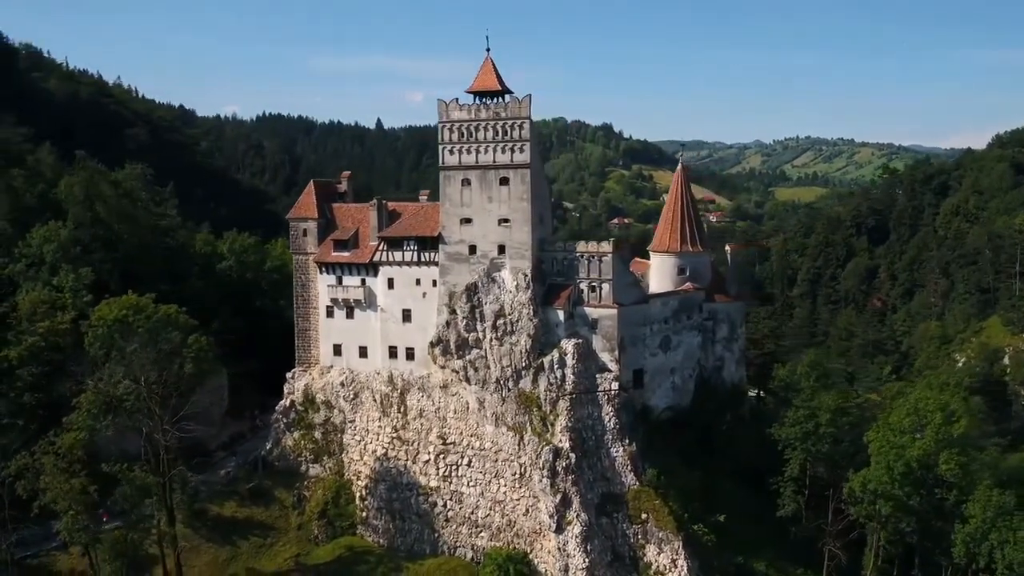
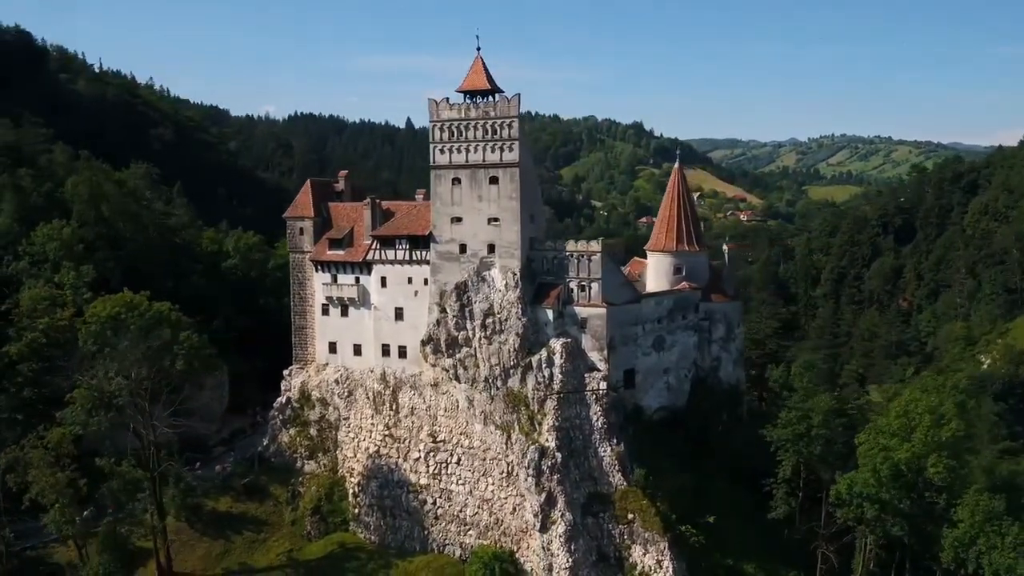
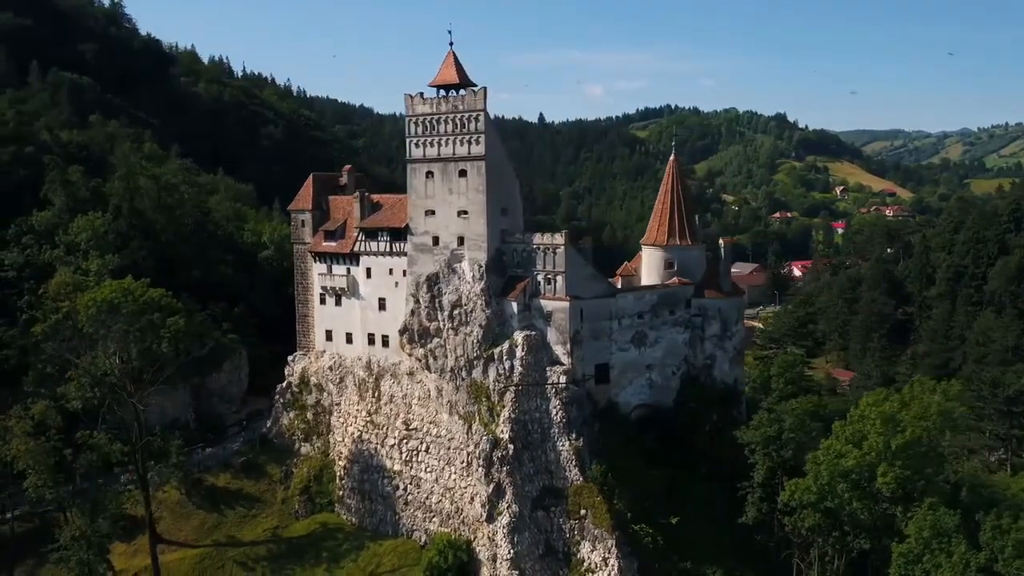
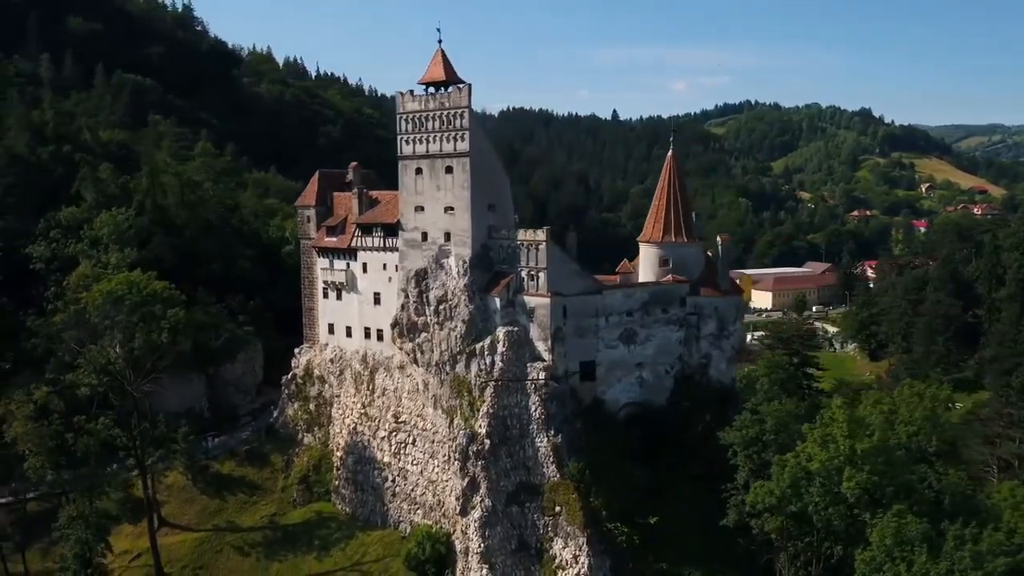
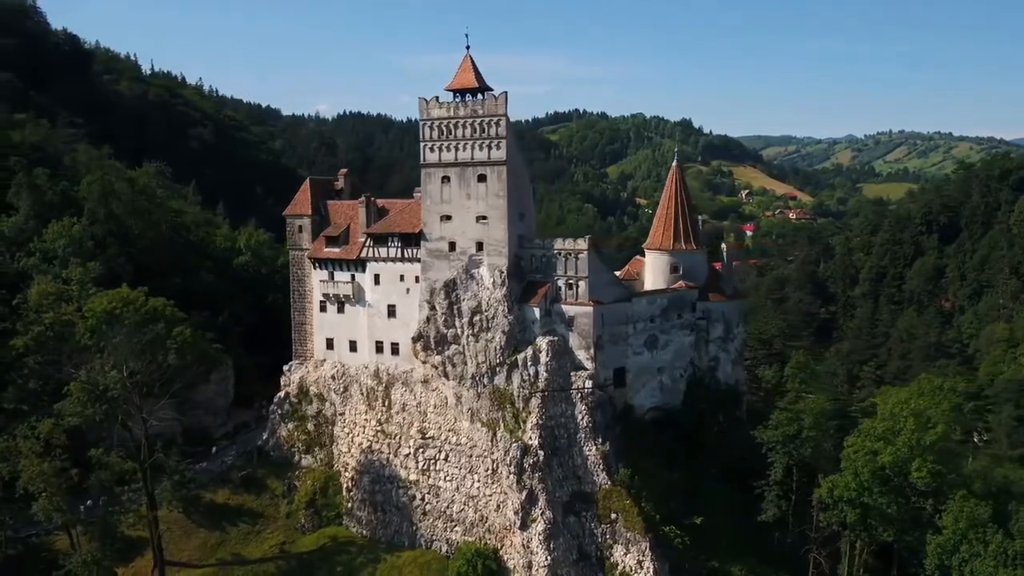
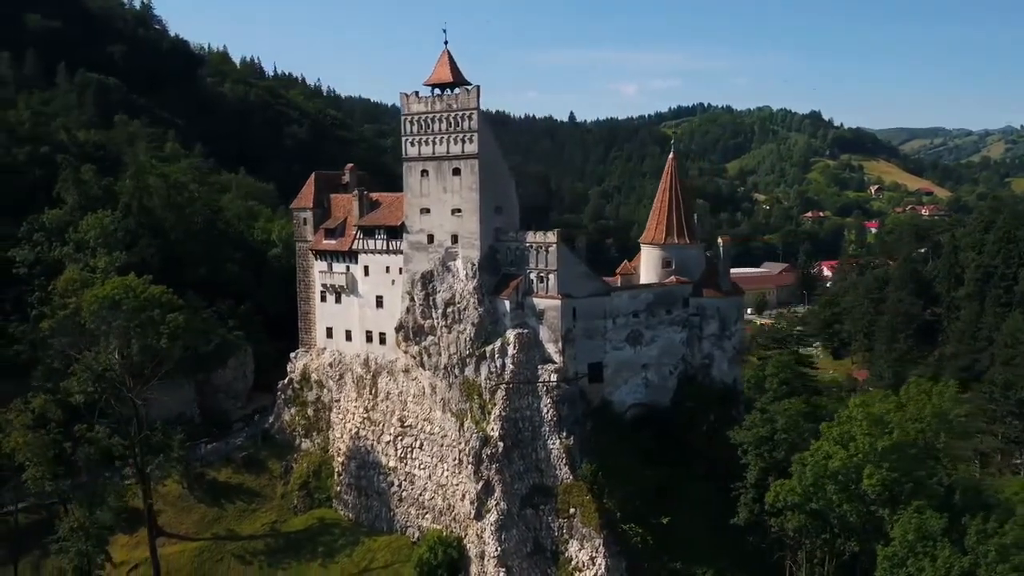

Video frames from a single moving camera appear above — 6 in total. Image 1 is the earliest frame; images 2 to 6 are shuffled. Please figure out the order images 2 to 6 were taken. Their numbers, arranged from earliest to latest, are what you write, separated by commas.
2, 5, 3, 6, 4
